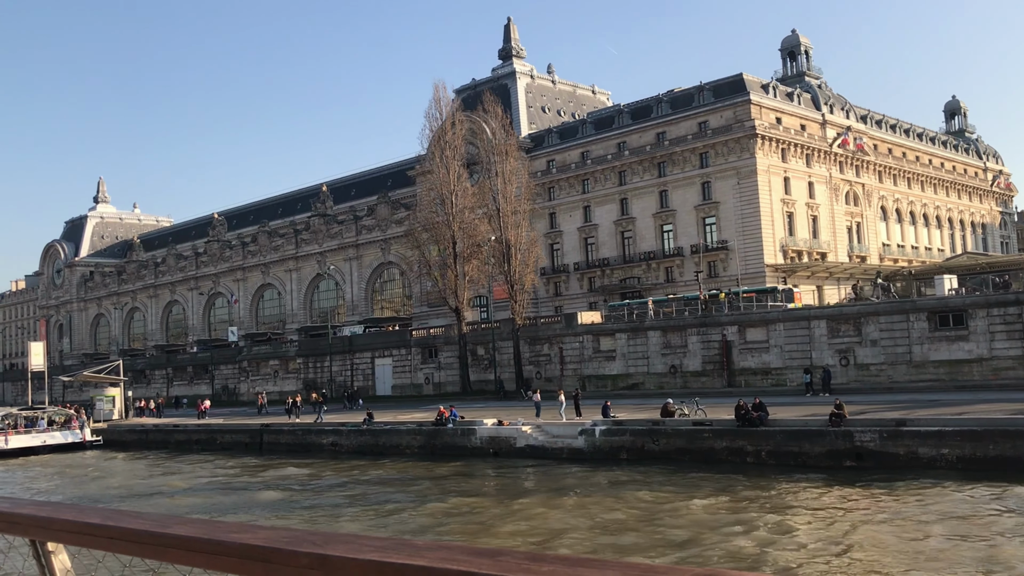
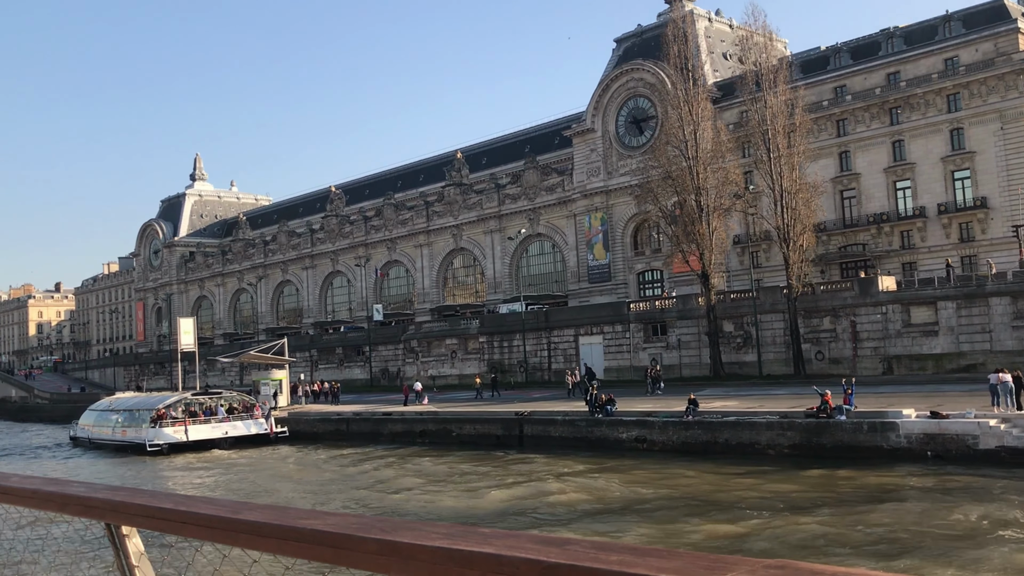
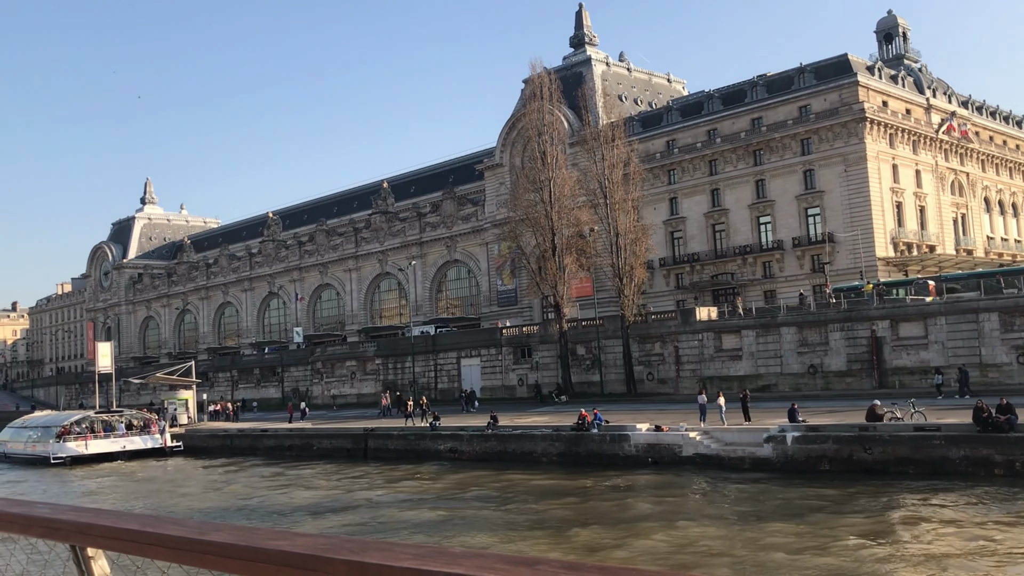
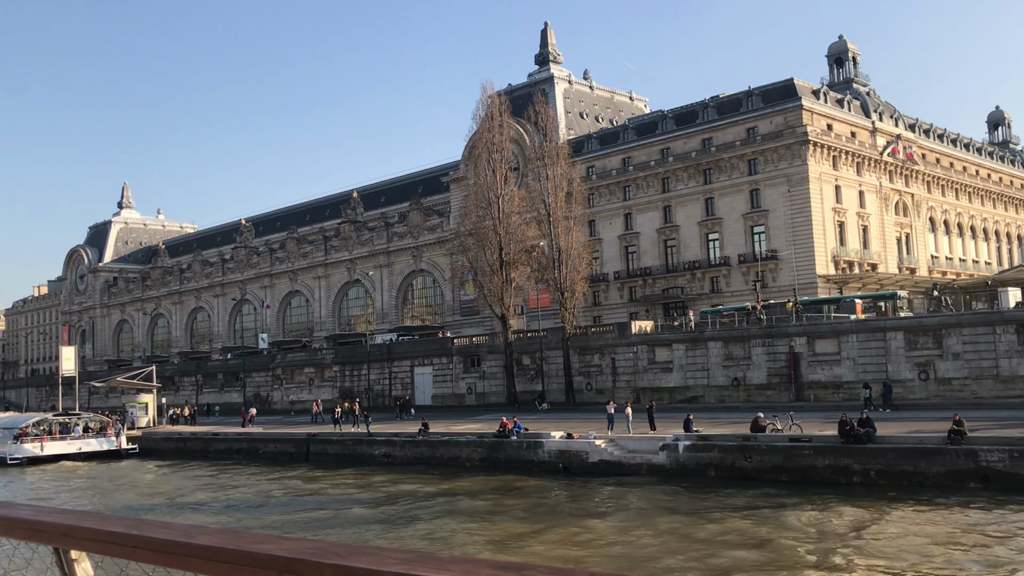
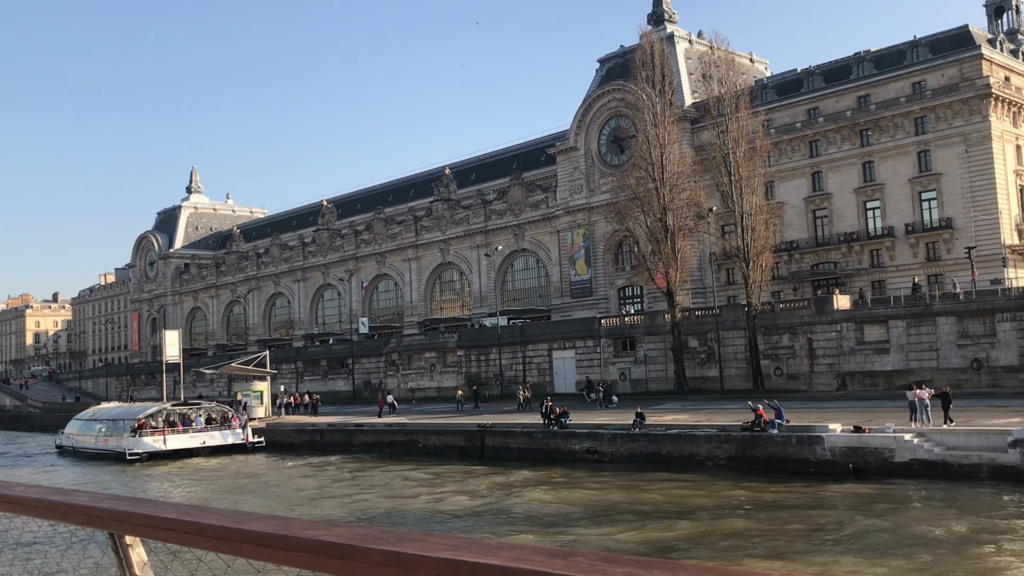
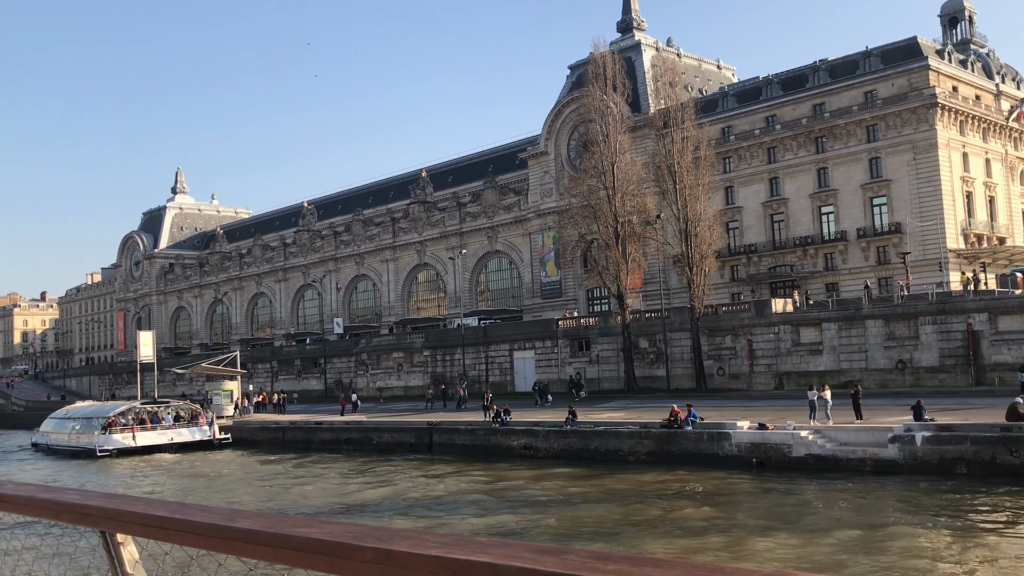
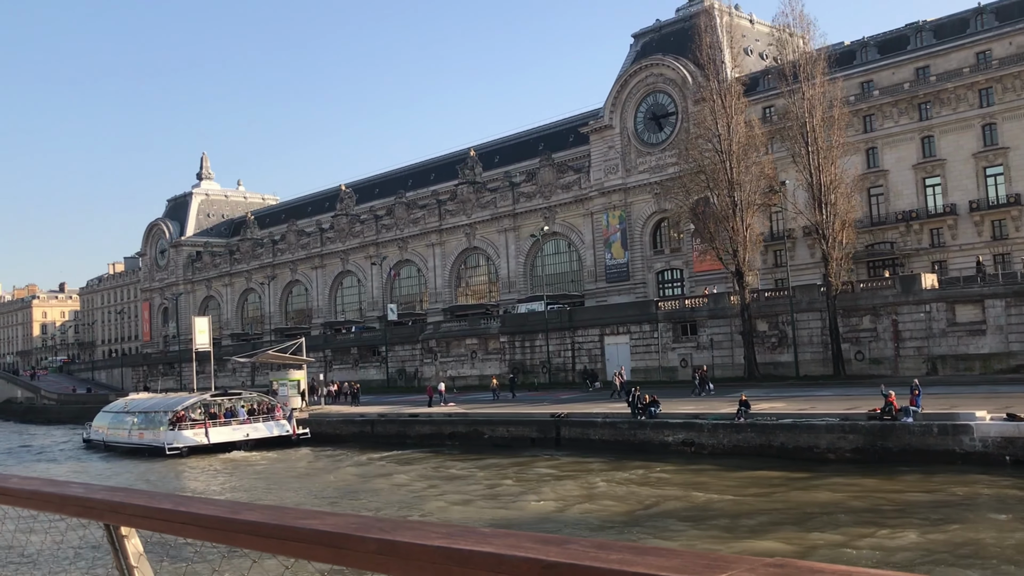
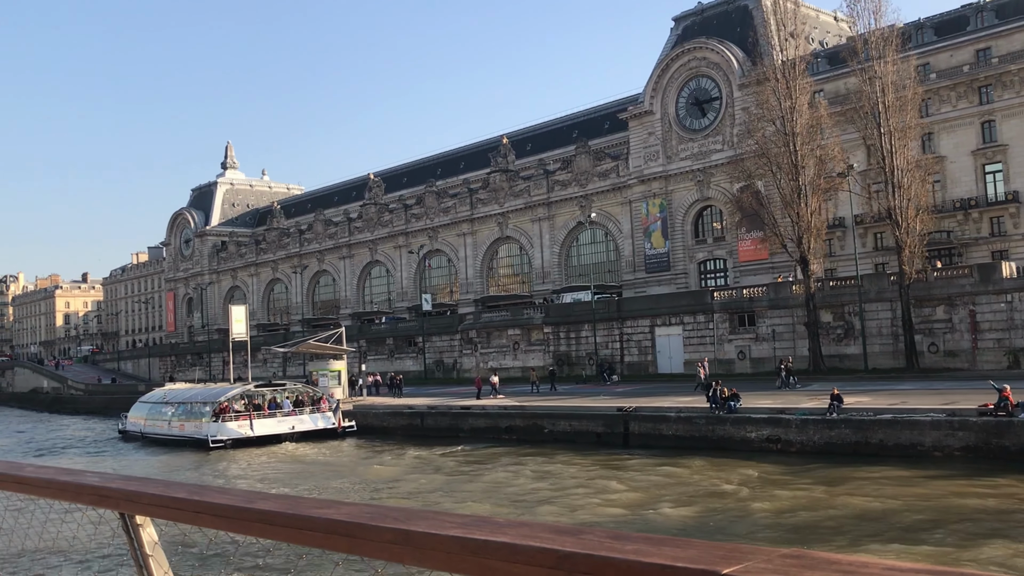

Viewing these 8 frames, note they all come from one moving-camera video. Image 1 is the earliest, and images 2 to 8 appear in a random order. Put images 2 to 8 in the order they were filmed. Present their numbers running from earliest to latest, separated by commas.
4, 3, 6, 5, 2, 7, 8
